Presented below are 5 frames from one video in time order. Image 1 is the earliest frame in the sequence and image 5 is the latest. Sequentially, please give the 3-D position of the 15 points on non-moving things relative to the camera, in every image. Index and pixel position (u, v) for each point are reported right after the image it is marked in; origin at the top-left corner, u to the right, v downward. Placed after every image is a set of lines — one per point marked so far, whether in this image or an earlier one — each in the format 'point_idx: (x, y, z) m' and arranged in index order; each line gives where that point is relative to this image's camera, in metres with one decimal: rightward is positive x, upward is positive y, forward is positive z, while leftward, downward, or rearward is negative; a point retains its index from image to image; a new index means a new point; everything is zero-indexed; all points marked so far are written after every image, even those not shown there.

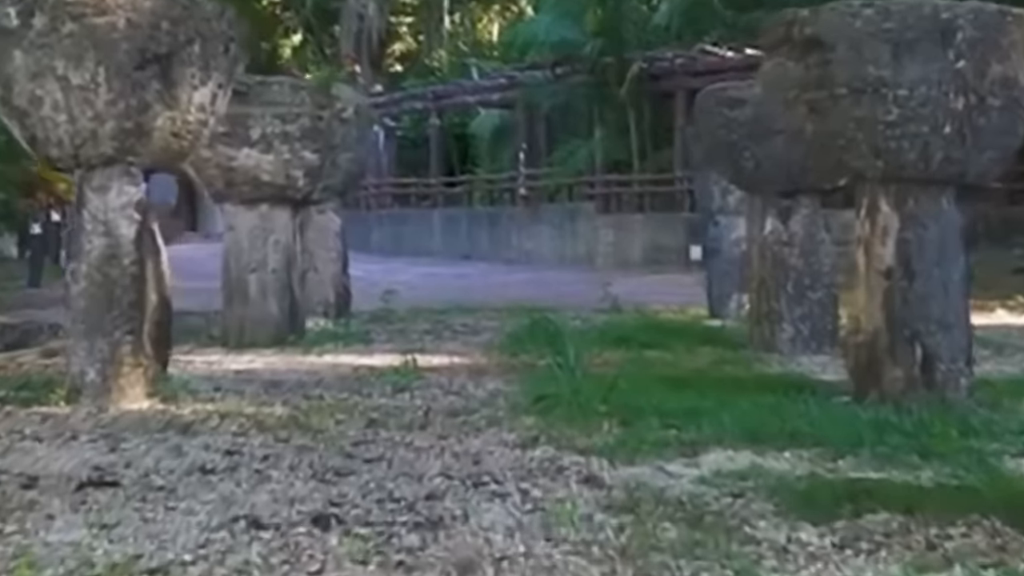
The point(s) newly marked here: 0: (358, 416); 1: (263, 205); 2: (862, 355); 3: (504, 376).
0: (-0.5, -0.4, +5.6) m
1: (-1.3, +0.4, +8.9) m
2: (+1.2, -0.2, +5.9) m
3: (0.0, -0.4, +7.1) m
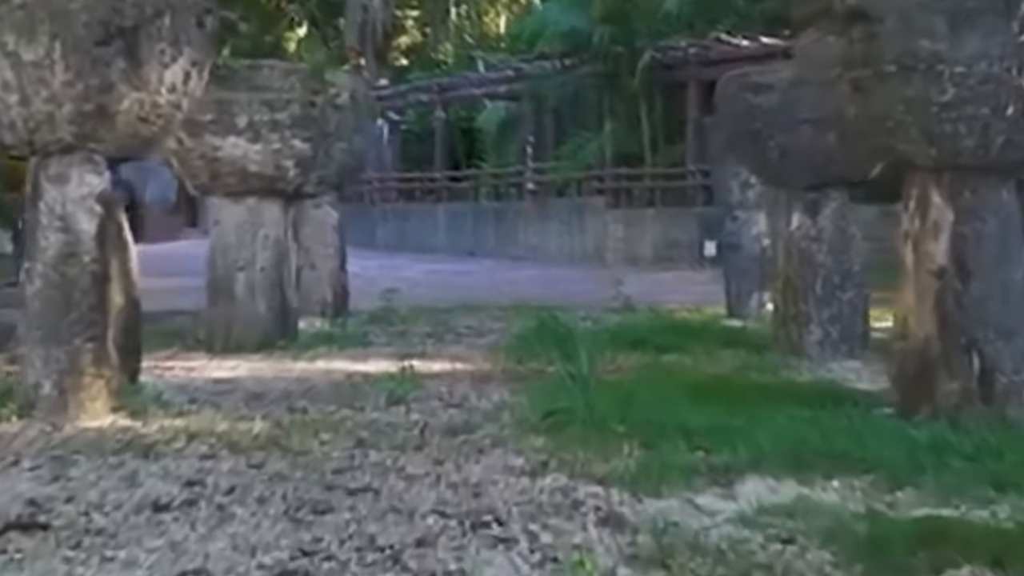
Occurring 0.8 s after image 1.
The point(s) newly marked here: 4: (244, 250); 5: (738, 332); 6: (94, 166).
0: (-0.5, -0.4, +5.0) m
1: (-1.2, +0.4, +8.3) m
2: (+1.2, -0.2, +5.3) m
3: (0.0, -0.4, +6.5) m
4: (-1.3, +0.2, +8.3) m
5: (+1.2, -0.2, +9.6) m
6: (-1.3, +0.4, +5.3) m
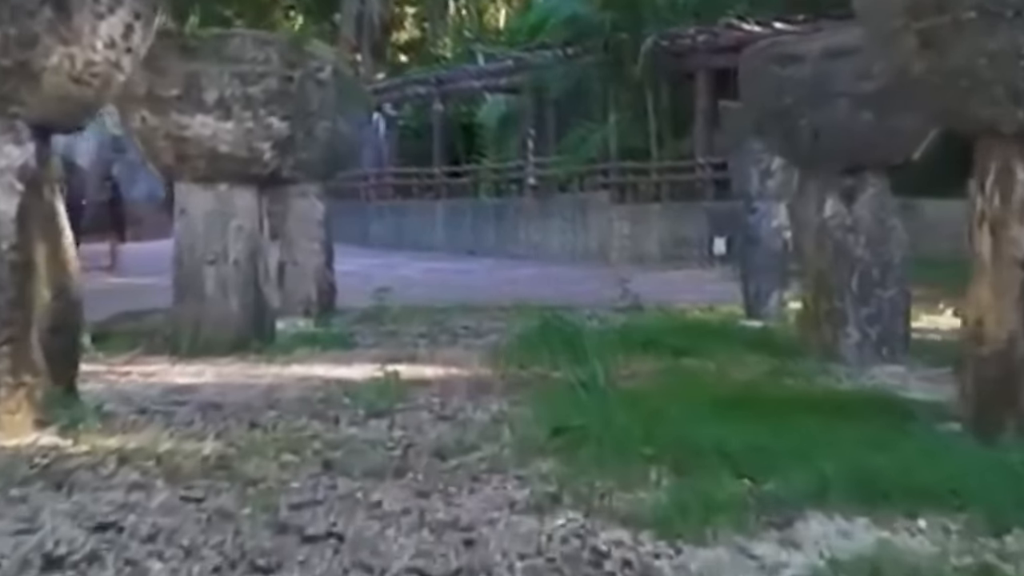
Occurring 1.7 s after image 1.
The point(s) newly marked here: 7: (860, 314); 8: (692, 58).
0: (-0.5, -0.4, +4.1) m
1: (-1.2, +0.4, +7.4) m
2: (+1.2, -0.2, +4.4) m
3: (0.0, -0.3, +5.6) m
4: (-1.3, +0.2, +7.5) m
5: (+1.2, -0.2, +8.7) m
6: (-1.2, +0.4, +4.4) m
7: (+1.4, -0.1, +7.3) m
8: (+1.8, +2.3, +17.2) m
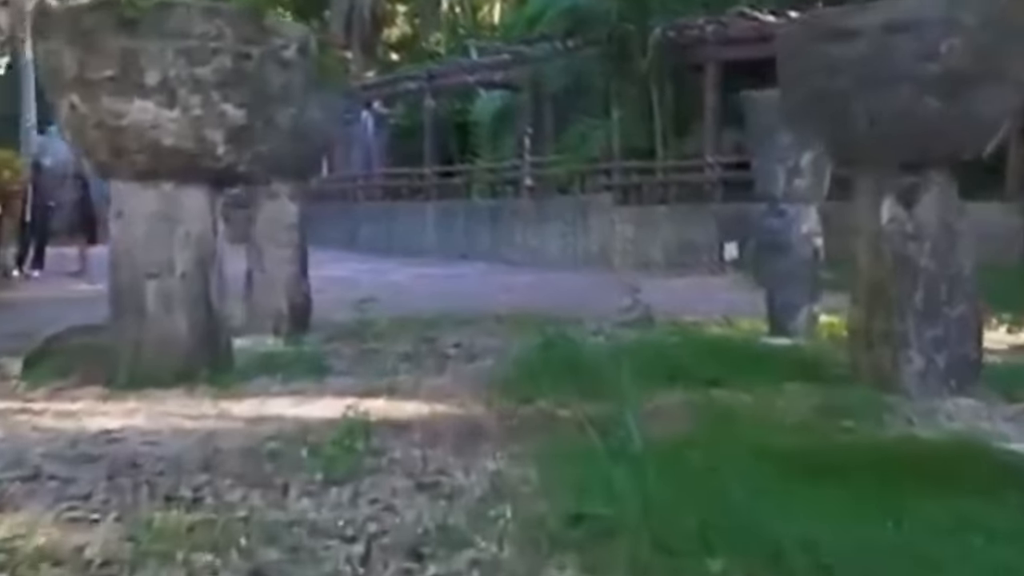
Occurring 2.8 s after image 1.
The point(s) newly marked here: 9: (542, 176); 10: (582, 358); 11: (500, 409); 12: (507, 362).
0: (-0.5, -0.5, +3.0) m
1: (-1.2, +0.4, +6.3) m
2: (+1.2, -0.3, +3.3) m
3: (0.0, -0.4, +4.5) m
4: (-1.3, +0.1, +6.3) m
5: (+1.2, -0.3, +7.6) m
6: (-1.2, +0.3, +3.3) m
7: (+1.4, -0.2, +6.2) m
8: (+1.7, +2.2, +16.0) m
9: (+0.3, +1.2, +19.5) m
10: (+0.3, -0.3, +7.2) m
11: (0.0, -0.4, +5.5) m
12: (0.0, -0.3, +7.4) m
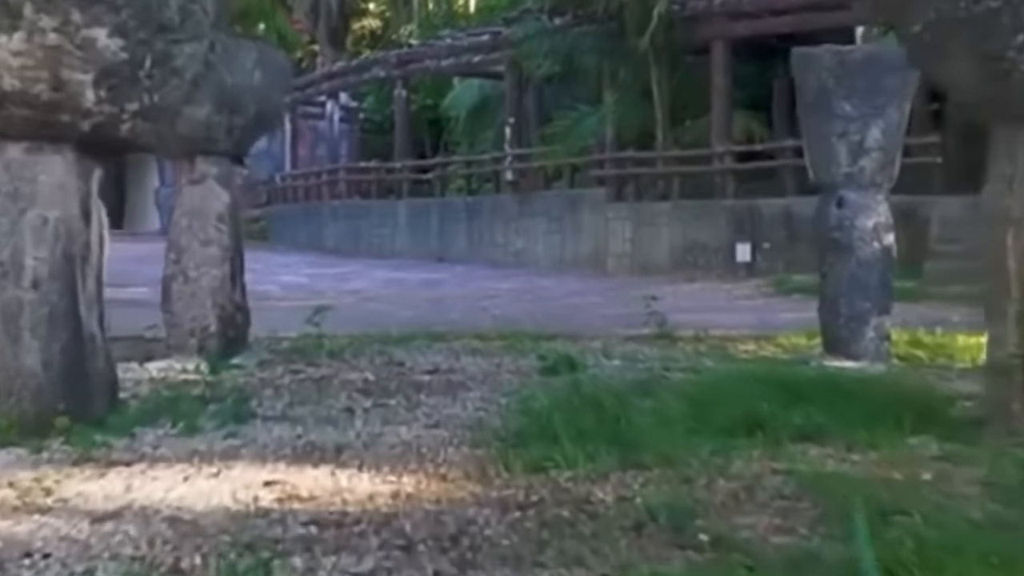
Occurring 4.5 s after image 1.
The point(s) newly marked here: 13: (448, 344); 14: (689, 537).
0: (-0.4, -0.5, +1.0) m
1: (-1.2, +0.4, +4.3) m
2: (+1.3, -0.3, +1.3) m
3: (0.0, -0.4, +2.5) m
4: (-1.3, +0.1, +4.3) m
5: (+1.2, -0.3, +5.6) m
6: (-1.2, +0.3, +1.3) m
7: (+1.5, -0.2, +4.2) m
8: (+1.6, +2.1, +14.1) m
9: (+0.1, +1.2, +17.5) m
10: (+0.3, -0.3, +5.2) m
11: (0.0, -0.4, +3.5) m
12: (0.0, -0.3, +5.4) m
13: (-0.3, -0.3, +7.8) m
14: (+0.3, -0.4, +2.9) m
